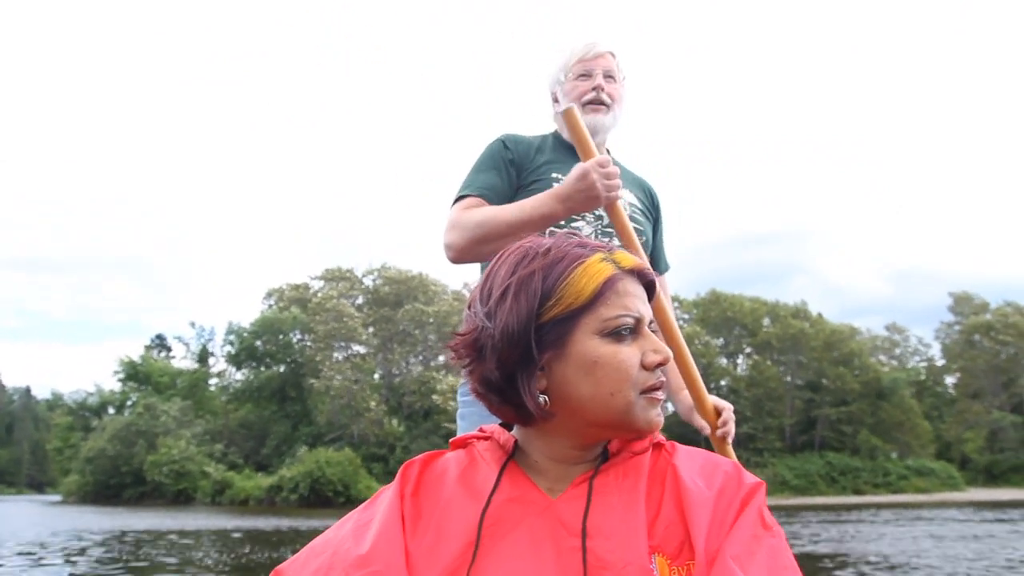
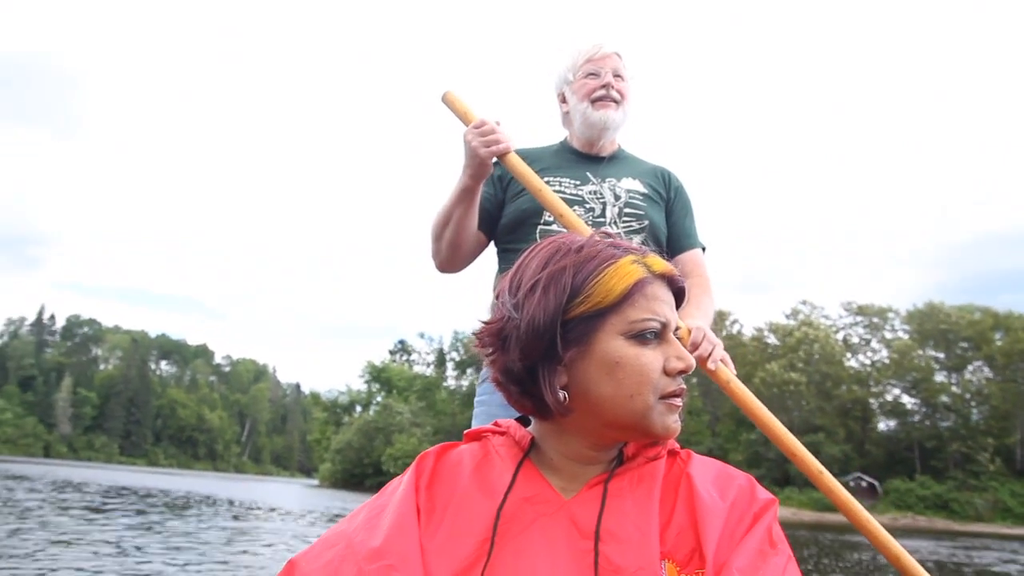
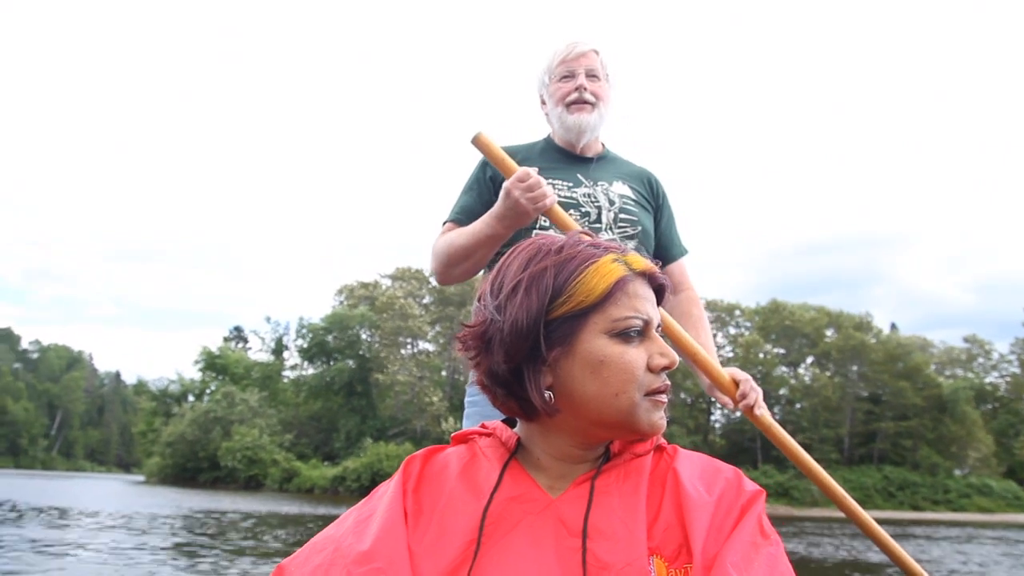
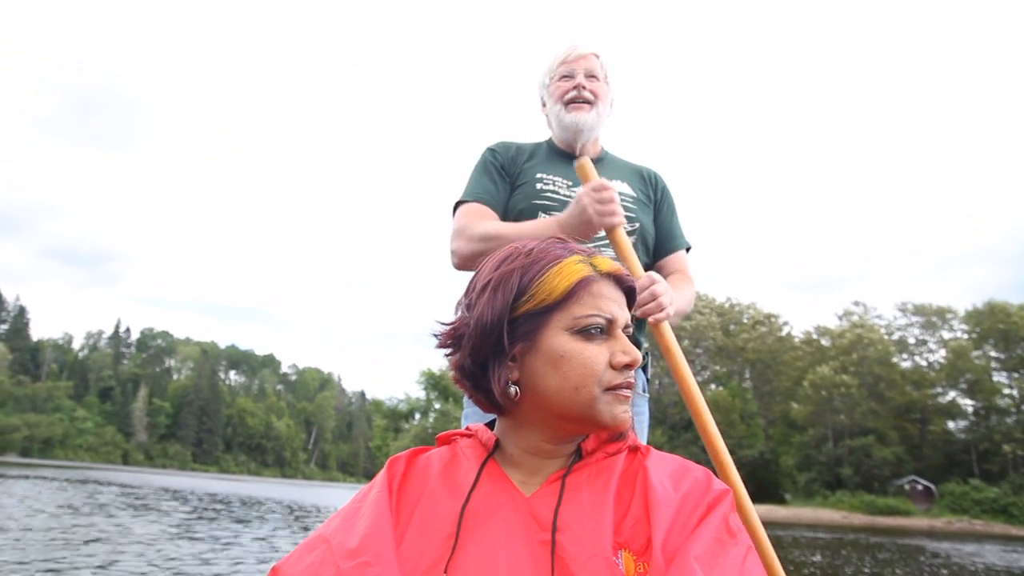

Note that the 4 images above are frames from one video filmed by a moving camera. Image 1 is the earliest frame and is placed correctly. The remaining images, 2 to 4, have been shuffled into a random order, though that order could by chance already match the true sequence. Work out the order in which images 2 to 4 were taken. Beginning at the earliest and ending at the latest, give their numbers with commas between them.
3, 2, 4
